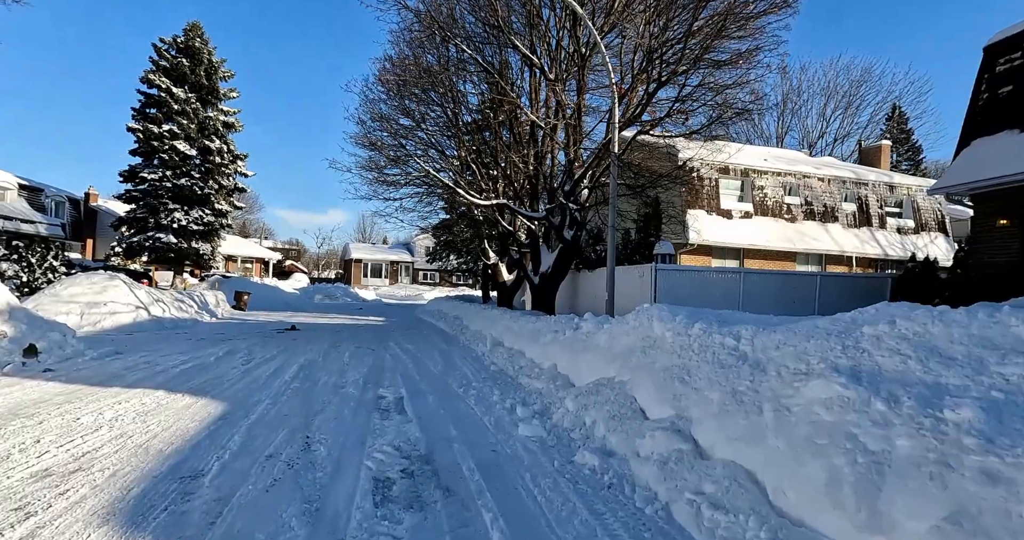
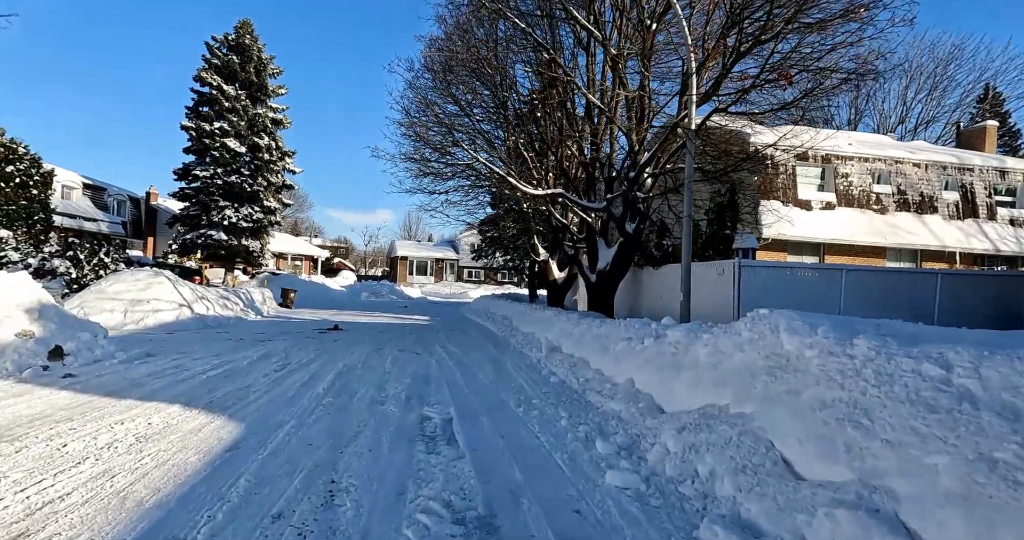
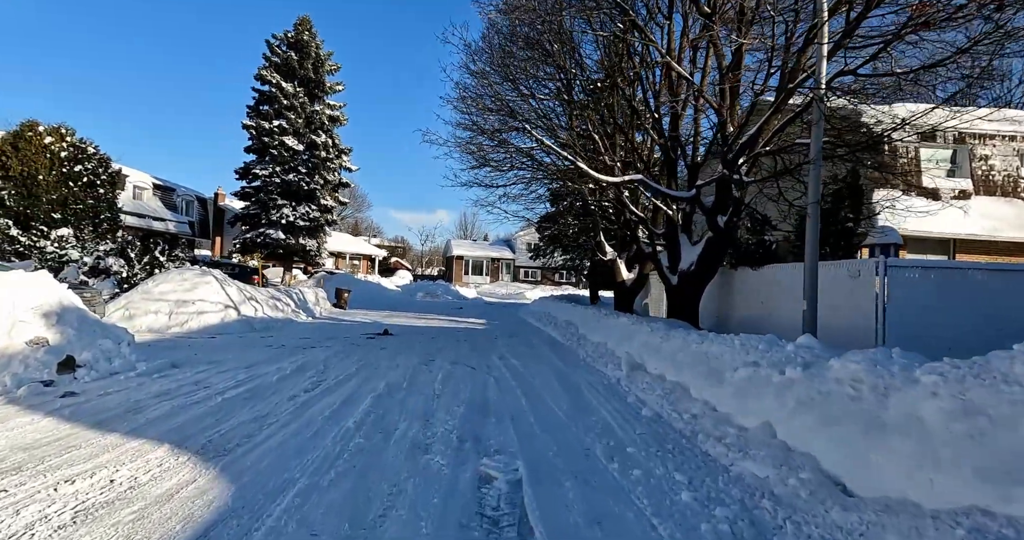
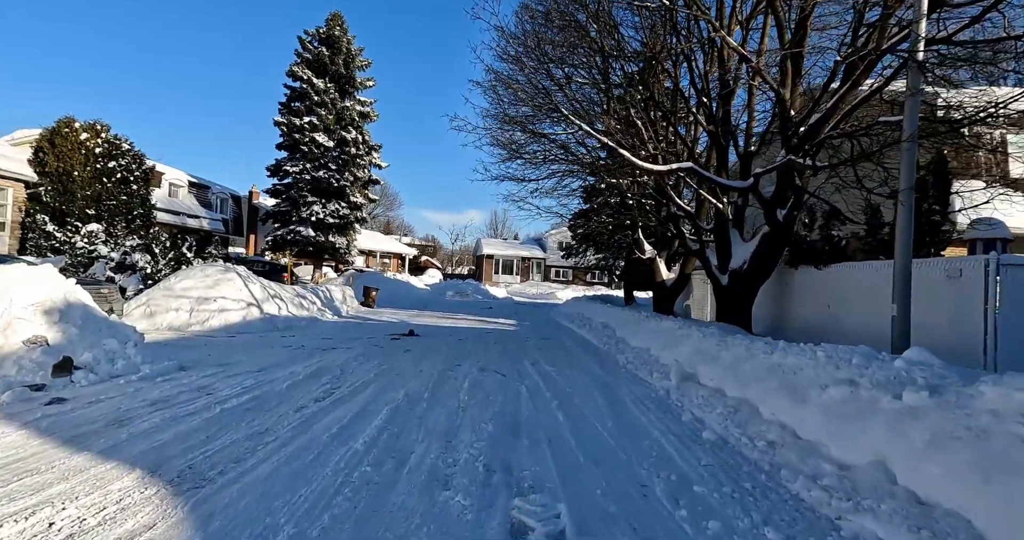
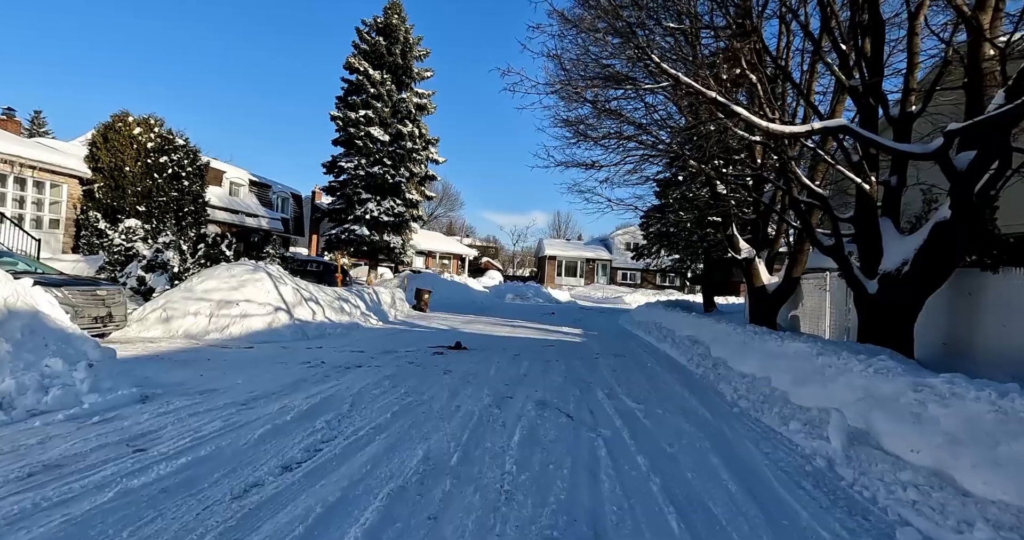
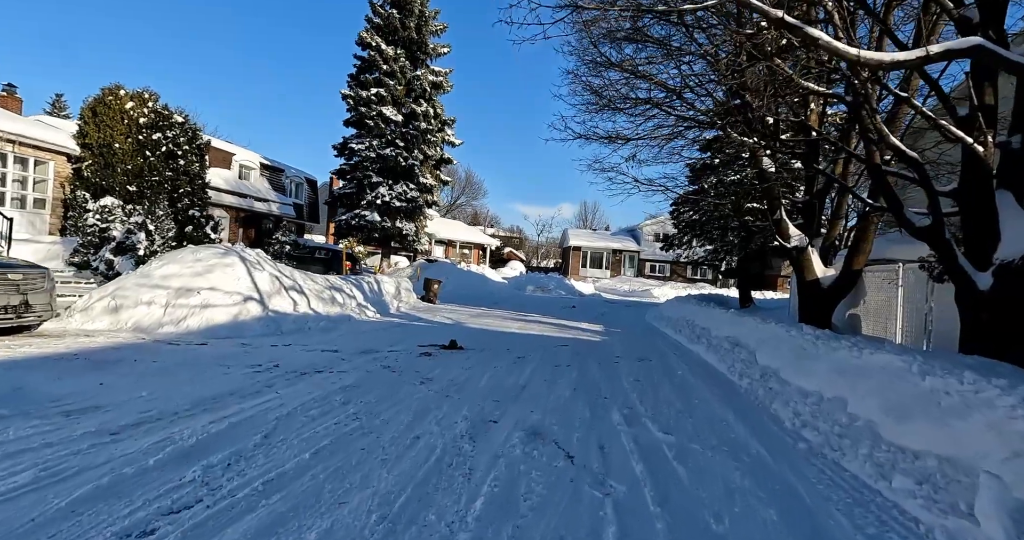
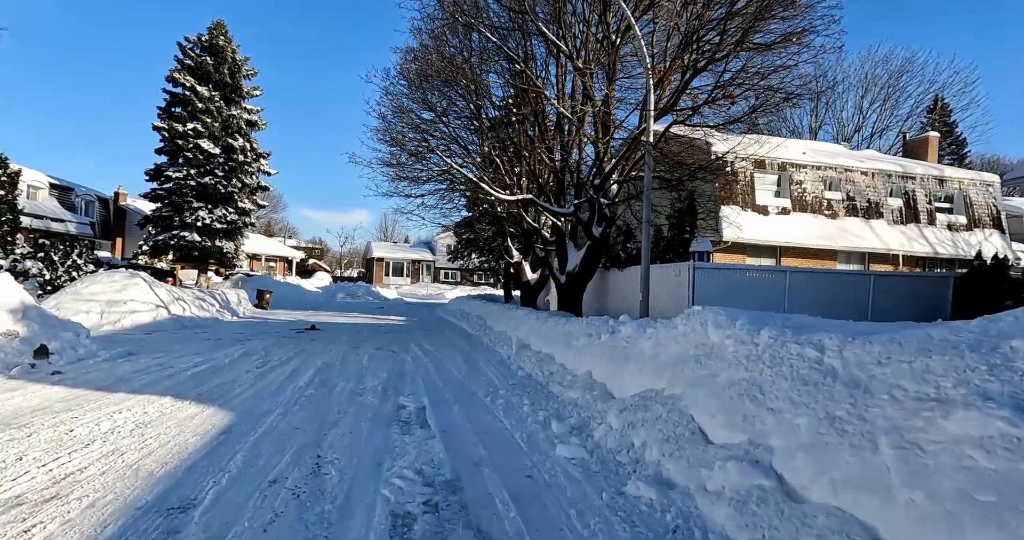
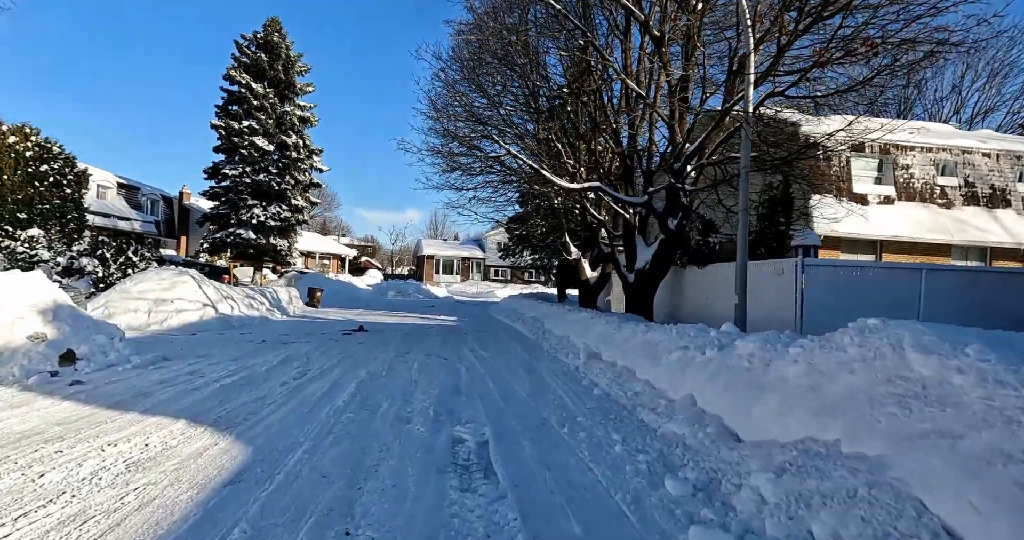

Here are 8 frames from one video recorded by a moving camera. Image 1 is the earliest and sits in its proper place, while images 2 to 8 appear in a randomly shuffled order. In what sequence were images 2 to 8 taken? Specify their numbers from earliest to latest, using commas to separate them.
7, 2, 8, 3, 4, 5, 6
